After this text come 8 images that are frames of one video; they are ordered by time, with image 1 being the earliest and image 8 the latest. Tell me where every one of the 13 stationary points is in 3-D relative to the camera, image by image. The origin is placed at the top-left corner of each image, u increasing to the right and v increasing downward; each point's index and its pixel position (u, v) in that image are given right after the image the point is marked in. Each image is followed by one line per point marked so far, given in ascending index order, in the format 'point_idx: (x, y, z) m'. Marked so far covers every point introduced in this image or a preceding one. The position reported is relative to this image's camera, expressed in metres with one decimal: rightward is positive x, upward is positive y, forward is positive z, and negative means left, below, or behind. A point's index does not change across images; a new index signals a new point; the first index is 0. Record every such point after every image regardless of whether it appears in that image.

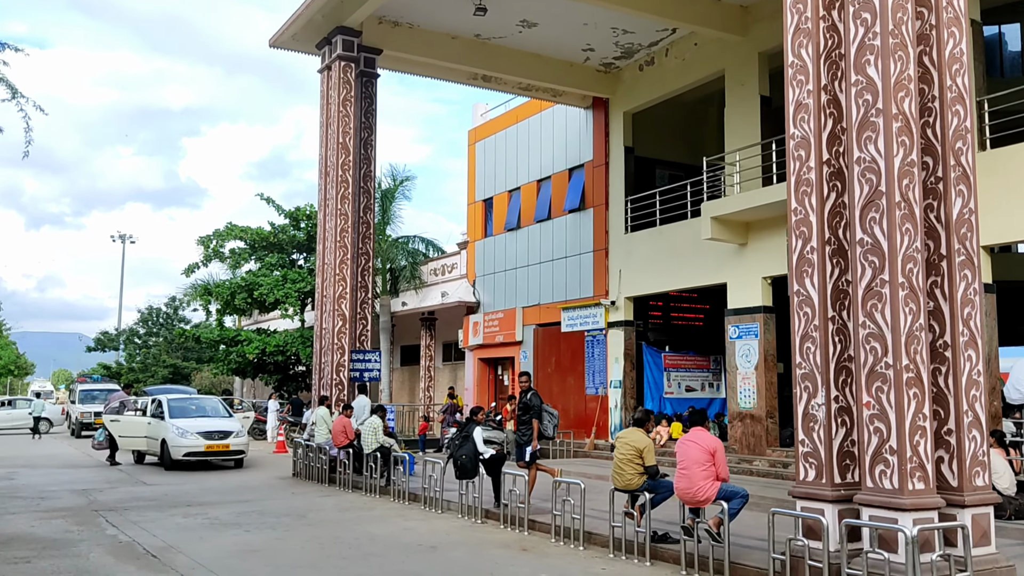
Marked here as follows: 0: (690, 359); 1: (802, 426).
0: (+3.5, -1.4, +18.4) m
1: (+2.0, -1.0, +6.4) m
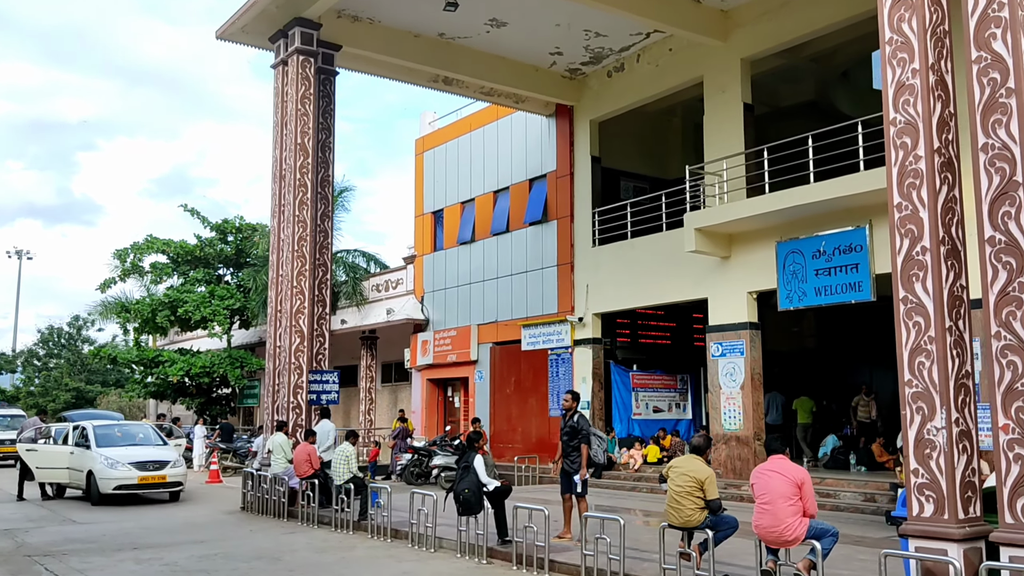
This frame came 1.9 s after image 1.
0: (+2.7, -1.7, +17.6) m
1: (+2.4, -1.0, +5.6) m
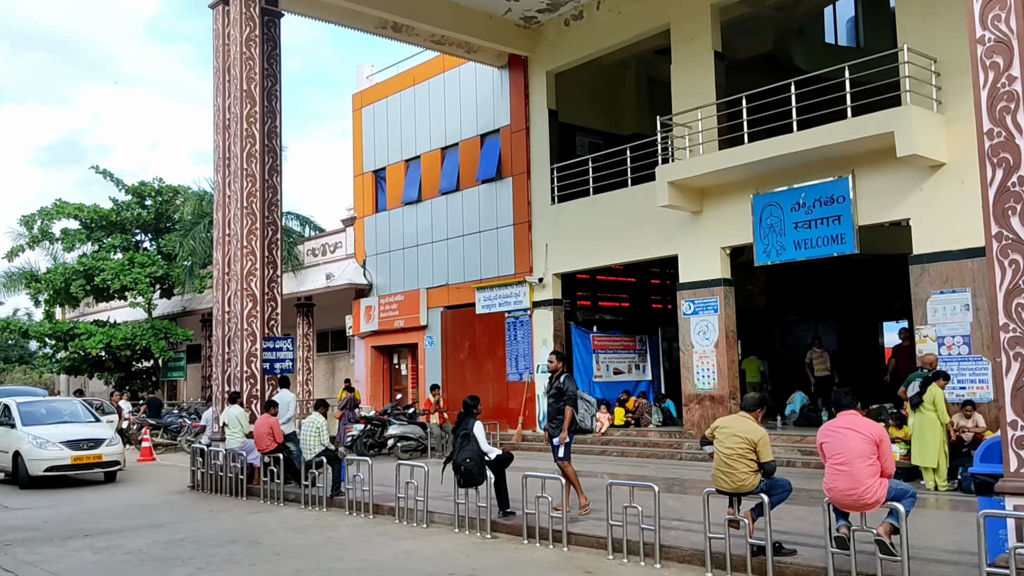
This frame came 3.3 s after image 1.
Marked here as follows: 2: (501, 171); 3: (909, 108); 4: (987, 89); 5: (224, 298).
0: (+1.9, -1.0, +17.1) m
1: (+2.8, -0.6, +5.1) m
2: (-0.2, +2.3, +17.9) m
3: (+4.8, +2.2, +11.1) m
4: (+2.7, +1.1, +5.3) m
5: (-4.0, -0.1, +12.9) m
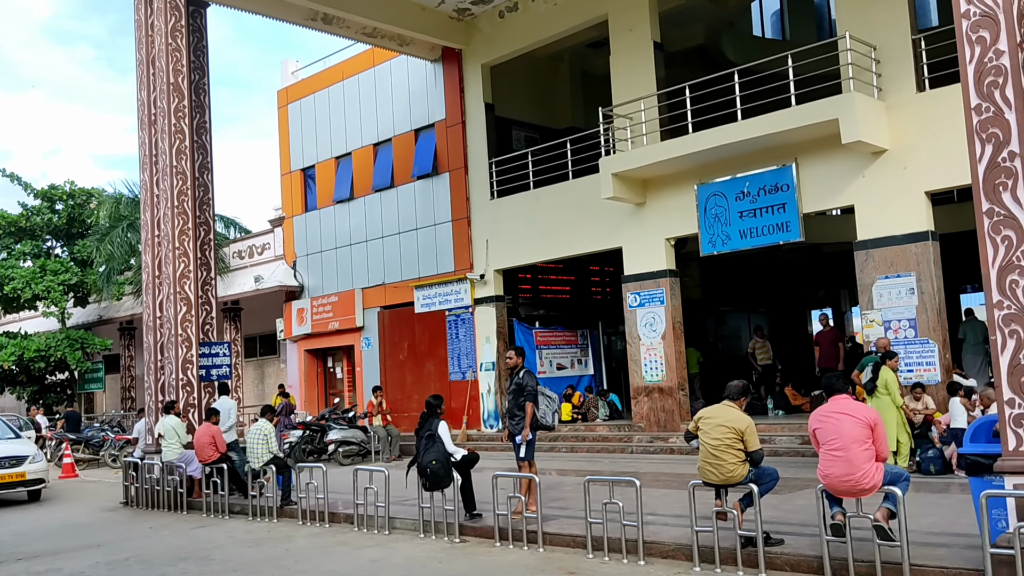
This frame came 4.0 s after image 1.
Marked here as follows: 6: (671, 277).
0: (+0.9, -0.9, +16.9) m
1: (+2.7, -0.5, +5.0) m
2: (-1.4, +2.3, +17.6) m
3: (+4.1, +2.3, +11.2) m
4: (+2.6, +1.3, +5.2) m
5: (-4.8, -0.2, +12.3) m
6: (+2.4, +0.2, +13.8) m
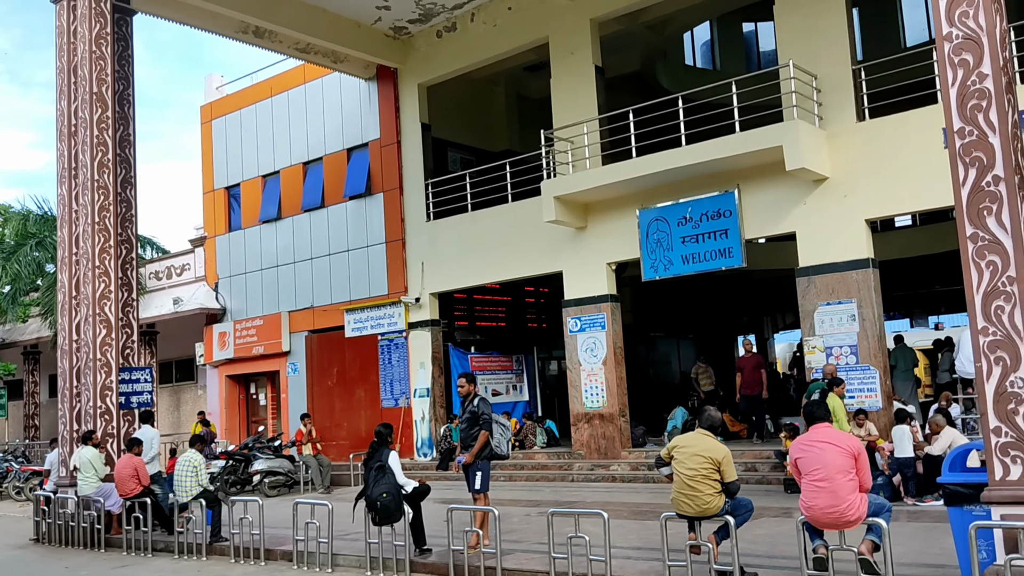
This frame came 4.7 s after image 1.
0: (-0.3, -1.3, +16.6) m
1: (+2.6, -0.7, +4.9) m
2: (-2.6, +1.9, +17.1) m
3: (+3.5, +2.0, +11.3) m
4: (+2.5, +1.1, +5.1) m
5: (-5.5, -0.5, +11.5) m
6: (+1.5, -0.2, +13.7) m
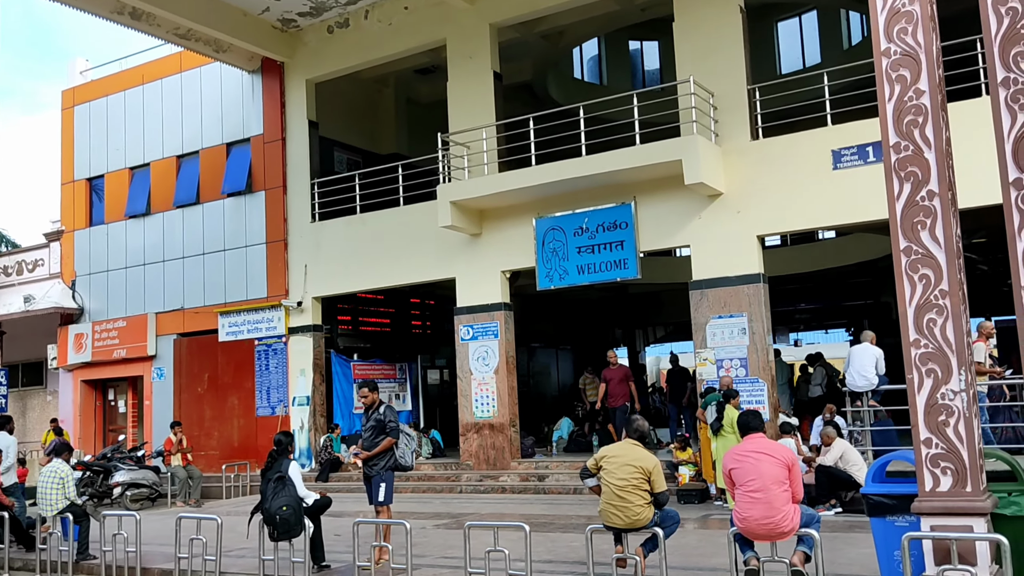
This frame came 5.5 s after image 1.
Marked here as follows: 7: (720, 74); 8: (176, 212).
0: (-2.3, -1.4, +16.1) m
1: (+2.2, -0.7, +5.0) m
2: (-4.6, +1.8, +16.4) m
3: (+2.3, +1.9, +11.5) m
4: (+2.2, +1.1, +5.2) m
5: (-6.7, -0.4, +10.3) m
6: (-0.1, -0.3, +13.5) m
7: (+2.7, +2.8, +12.1) m
8: (-6.3, +1.4, +17.3) m
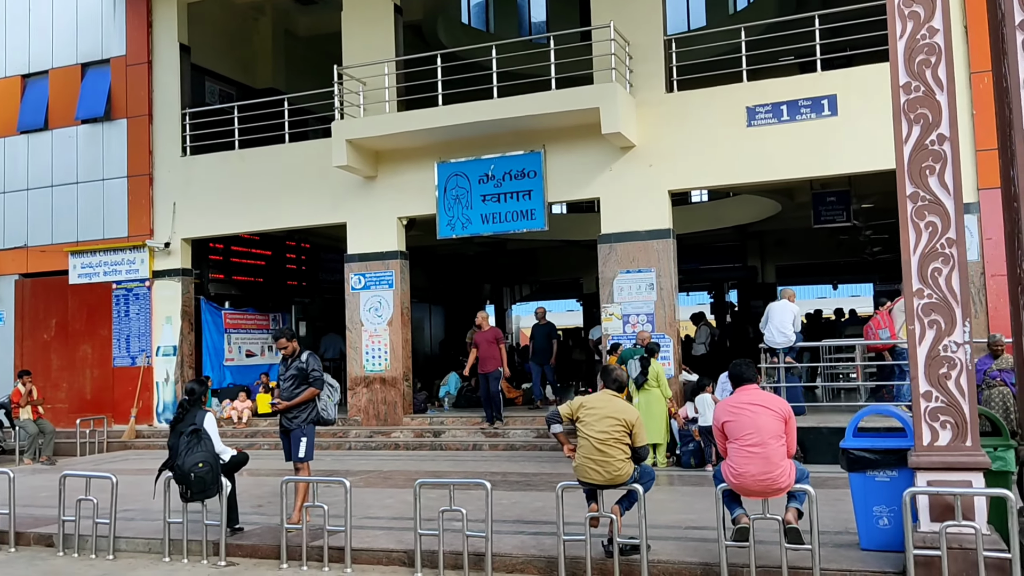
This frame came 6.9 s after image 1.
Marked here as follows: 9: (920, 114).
0: (-4.2, -0.5, +15.0) m
1: (+2.2, -0.5, +4.8) m
2: (-6.4, +2.8, +14.8) m
3: (+1.2, +2.4, +11.1) m
4: (+2.1, +1.3, +5.0) m
5: (-7.5, +0.4, +8.5) m
6: (-1.5, +0.4, +12.8) m
7: (+1.6, +3.4, +11.8) m
8: (-8.2, +2.5, +15.4) m
9: (+2.2, +0.9, +4.9) m
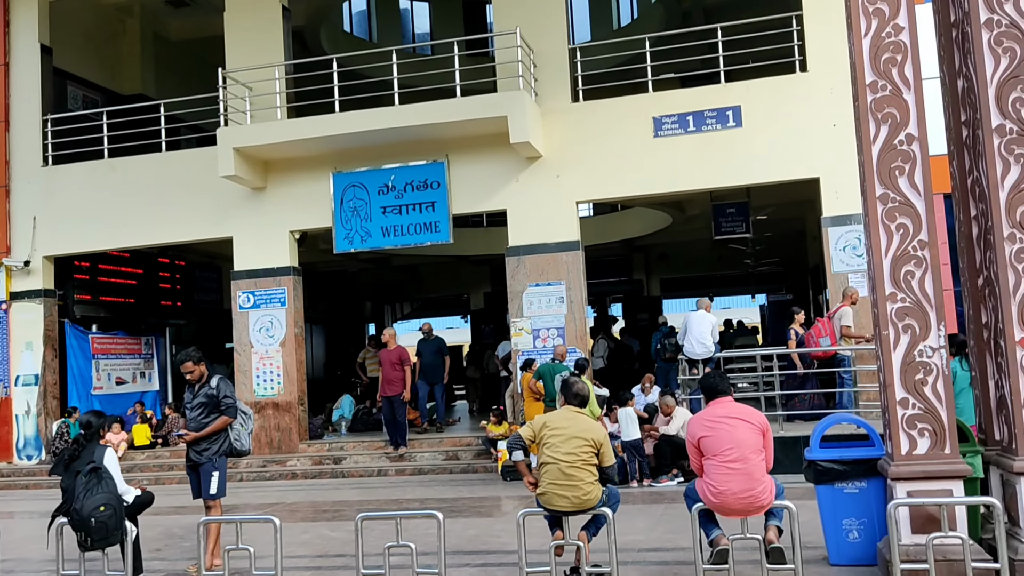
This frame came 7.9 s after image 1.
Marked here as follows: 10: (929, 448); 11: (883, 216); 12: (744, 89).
0: (-5.8, -0.8, +13.9) m
1: (+2.0, -0.5, +4.7) m
2: (-8.0, +2.5, +13.3) m
3: (+0.1, +2.3, +10.8) m
4: (+1.9, +1.3, +4.8) m
5: (-8.1, +0.2, +7.0) m
6: (-2.8, +0.2, +12.1) m
7: (+0.3, +3.2, +11.6) m
8: (-9.8, +2.1, +13.7) m
9: (+2.0, +0.9, +4.8) m
10: (+2.1, -0.8, +4.6) m
11: (+1.9, +0.4, +4.8) m
12: (+2.7, +2.3, +10.7) m
